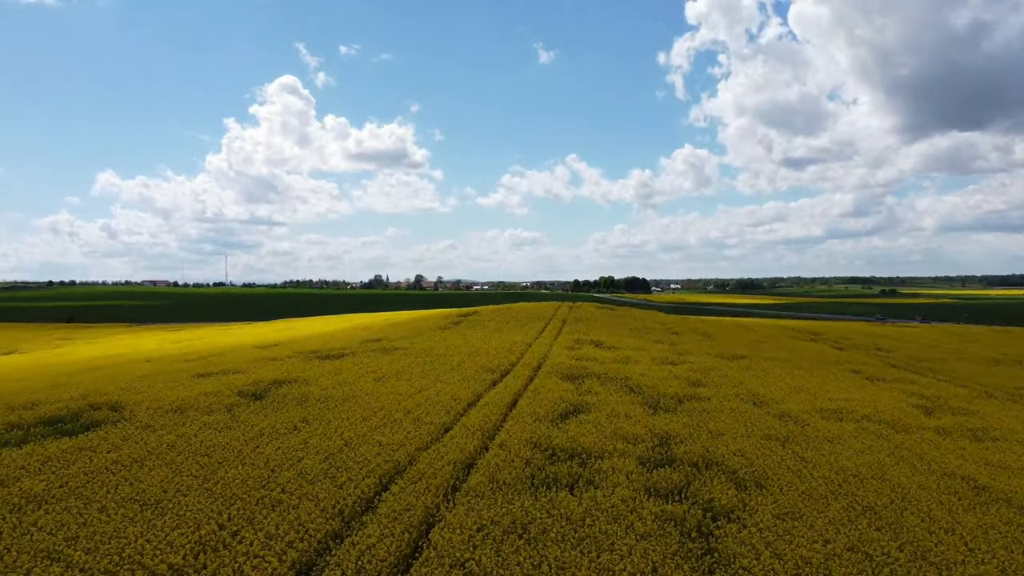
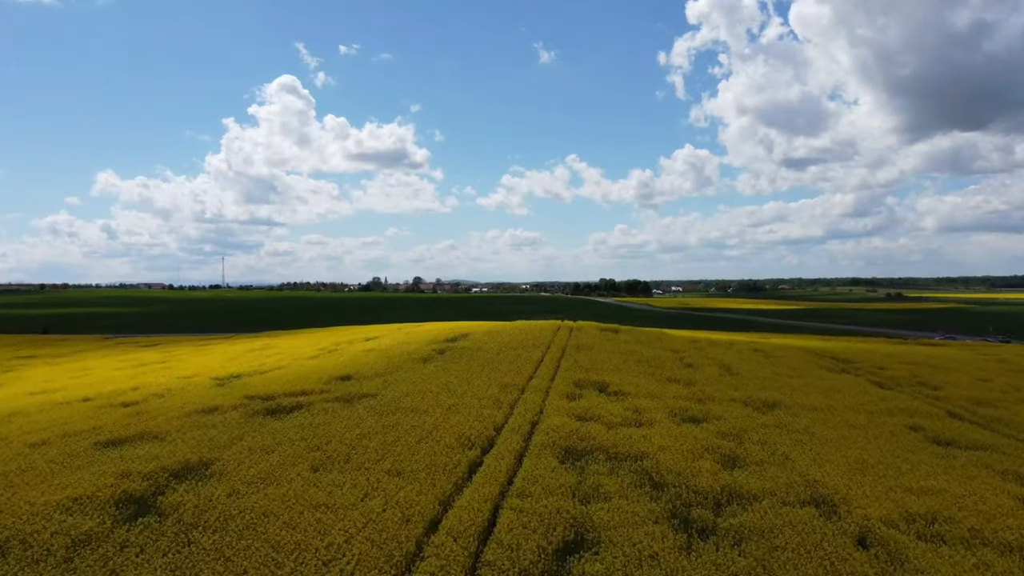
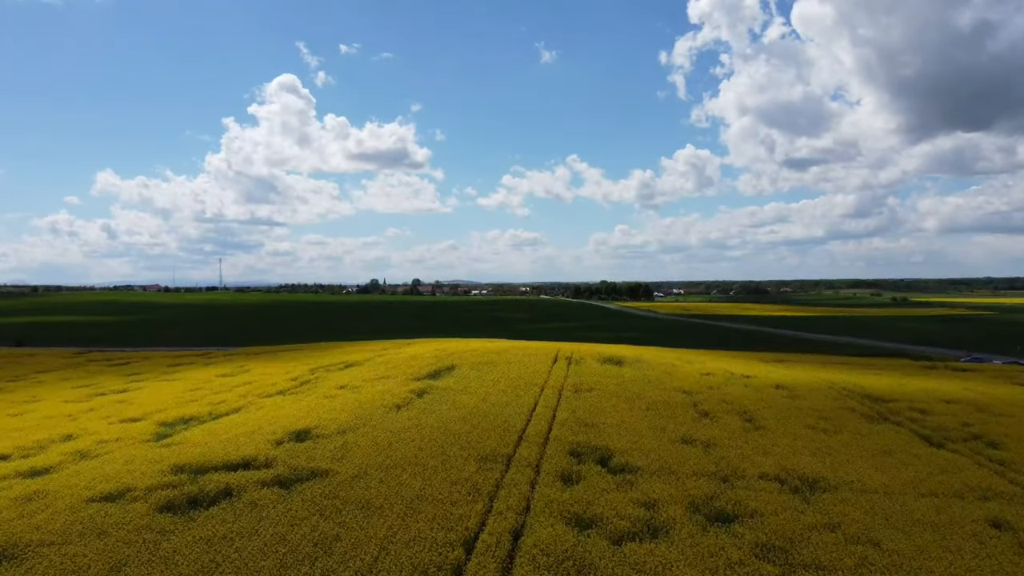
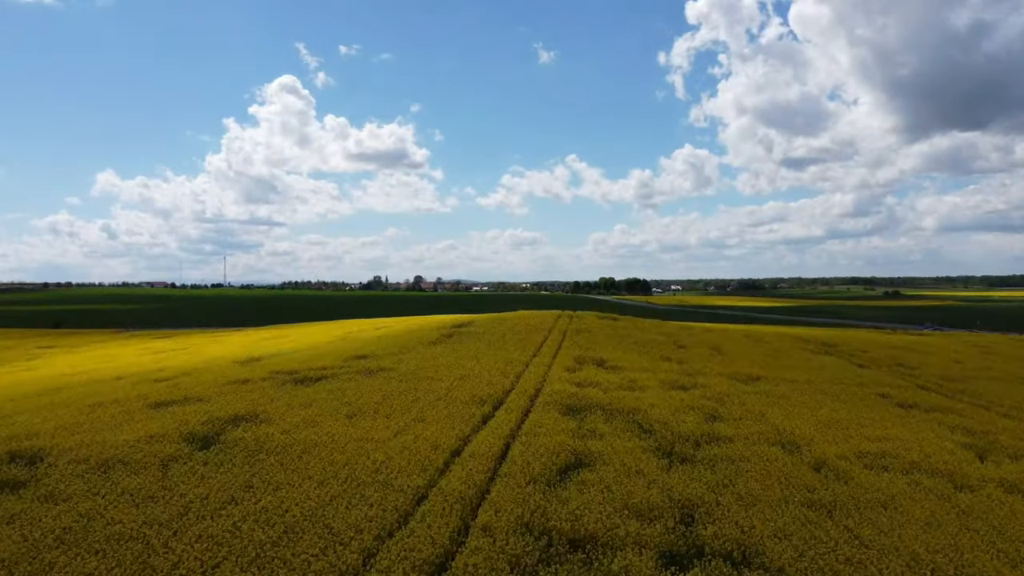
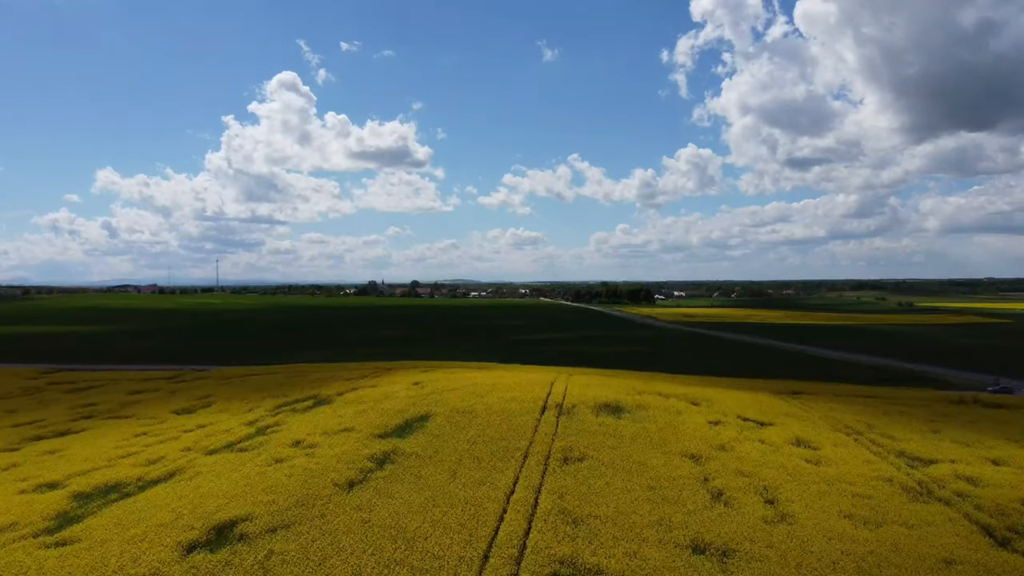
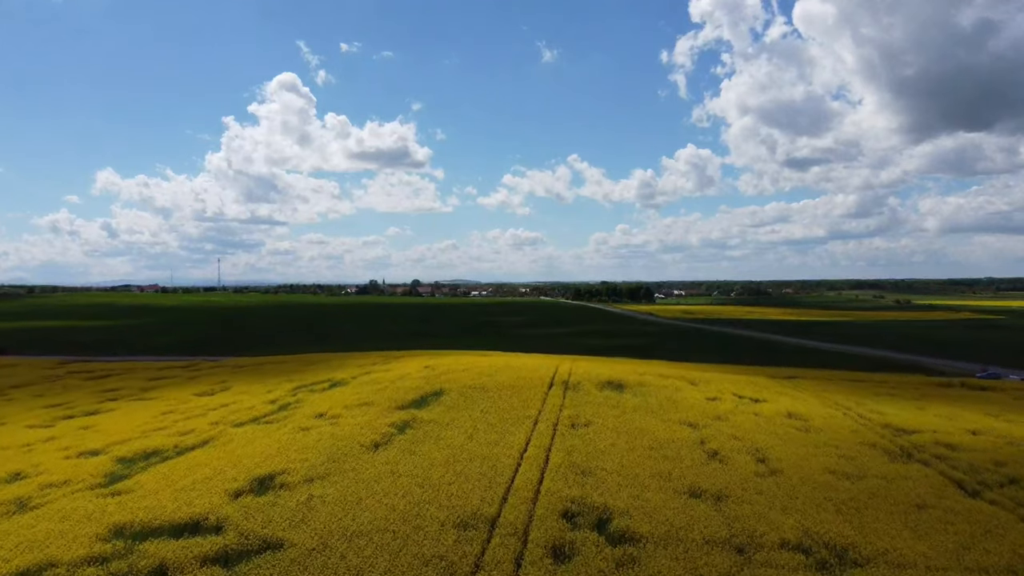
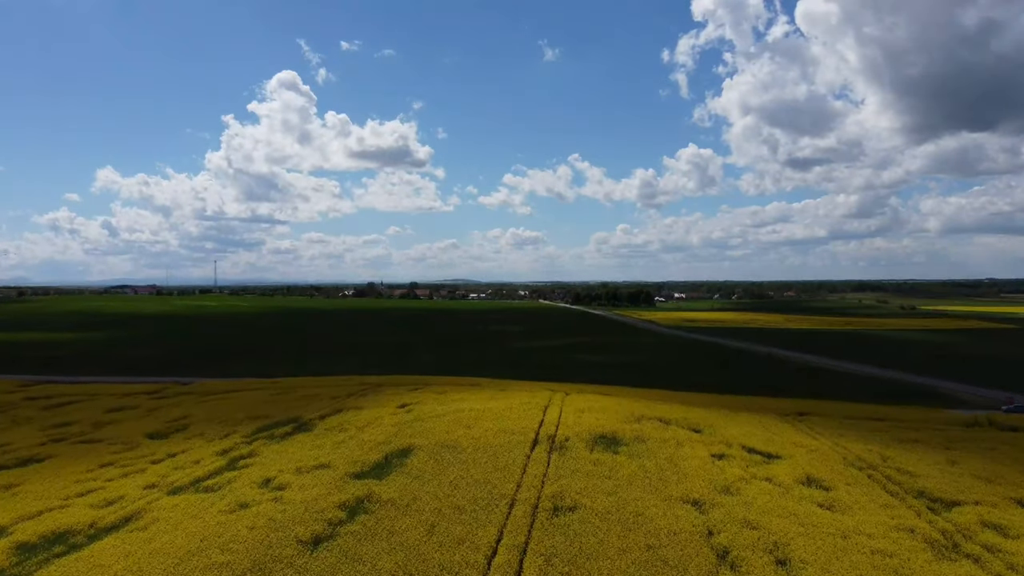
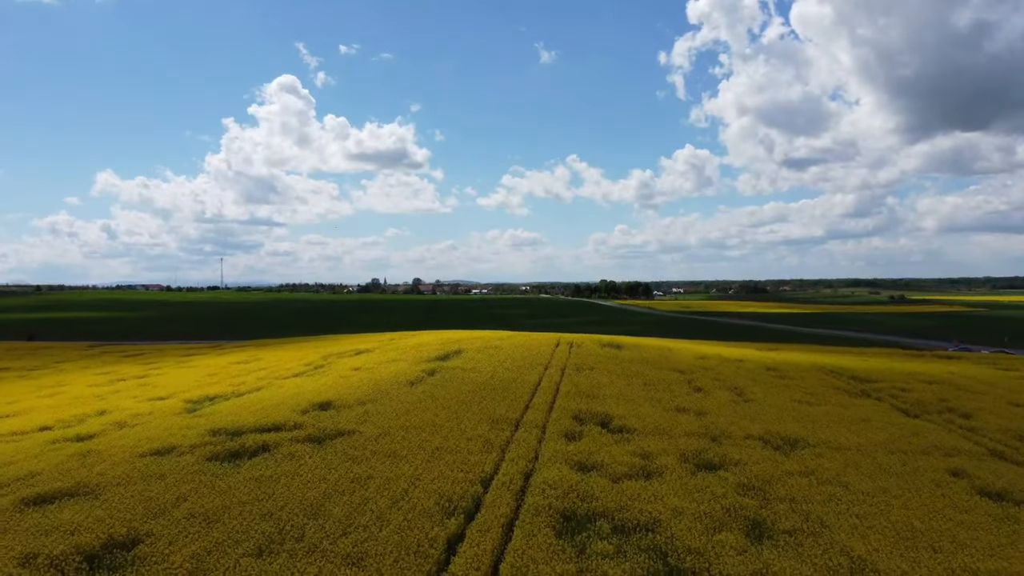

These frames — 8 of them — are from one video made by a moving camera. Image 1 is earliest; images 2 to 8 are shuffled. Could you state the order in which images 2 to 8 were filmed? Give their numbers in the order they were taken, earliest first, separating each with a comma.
4, 2, 8, 3, 6, 5, 7
